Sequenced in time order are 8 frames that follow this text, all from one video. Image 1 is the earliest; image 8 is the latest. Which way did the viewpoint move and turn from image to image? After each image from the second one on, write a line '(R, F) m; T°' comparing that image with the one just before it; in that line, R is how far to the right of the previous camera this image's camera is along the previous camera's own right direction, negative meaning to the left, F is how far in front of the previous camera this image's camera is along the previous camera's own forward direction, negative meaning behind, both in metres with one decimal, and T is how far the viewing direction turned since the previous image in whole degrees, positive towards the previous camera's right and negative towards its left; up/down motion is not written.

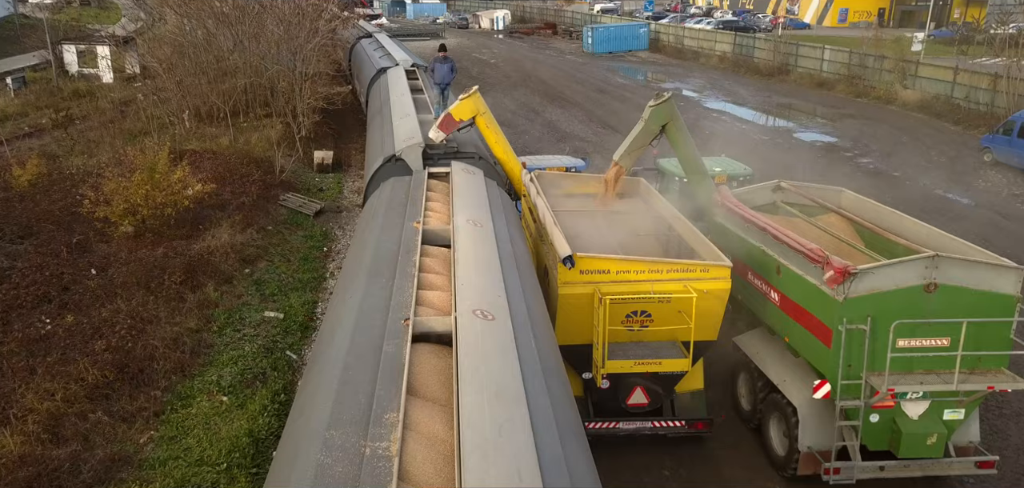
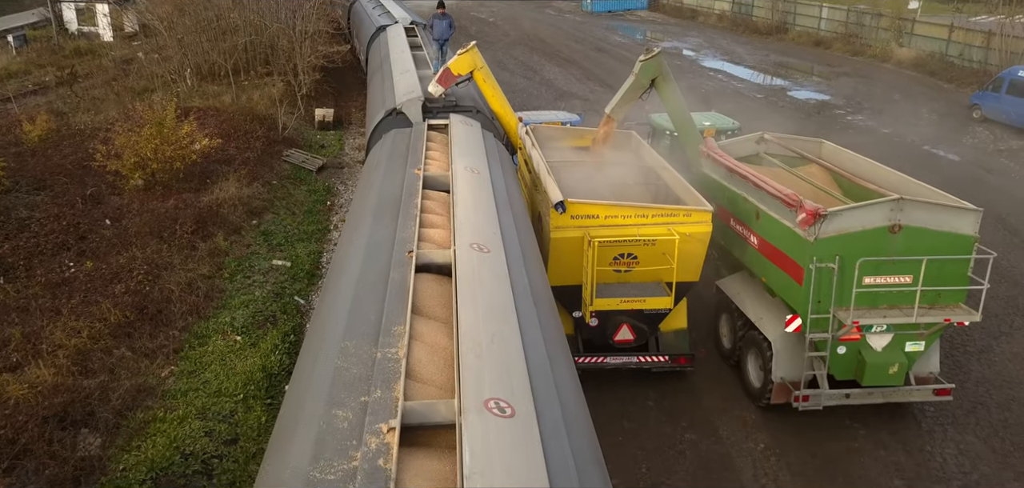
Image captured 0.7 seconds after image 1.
(0.0, -0.5) m; 0°
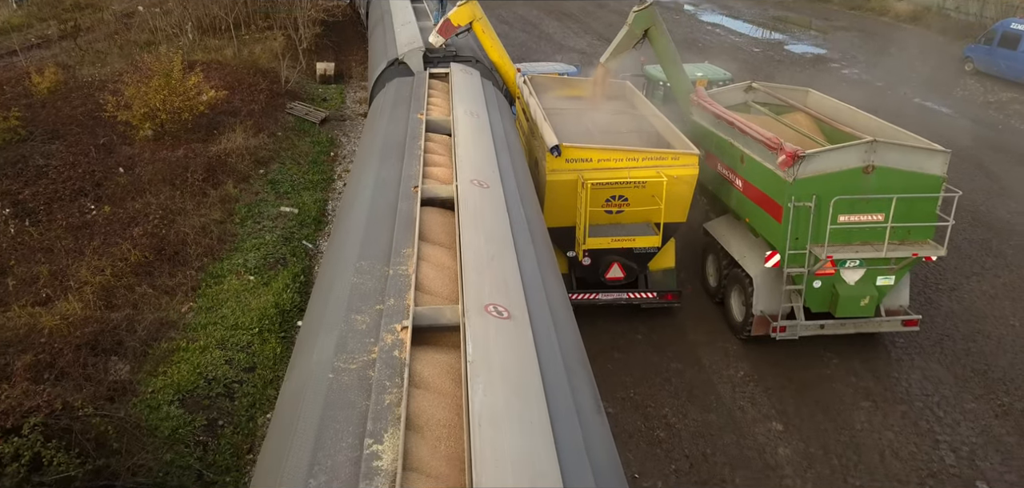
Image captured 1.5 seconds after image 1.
(0.0, -0.5) m; 0°
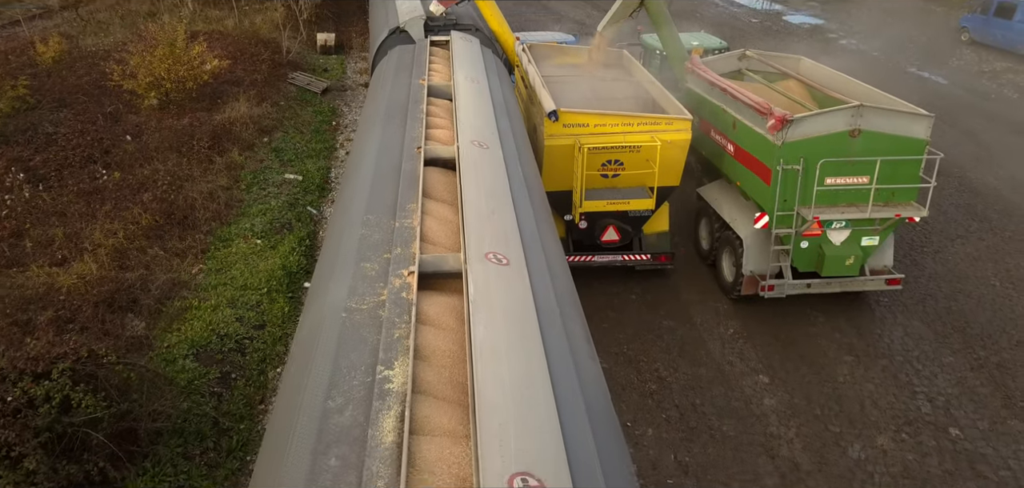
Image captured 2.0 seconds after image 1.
(0.0, -0.3) m; 0°
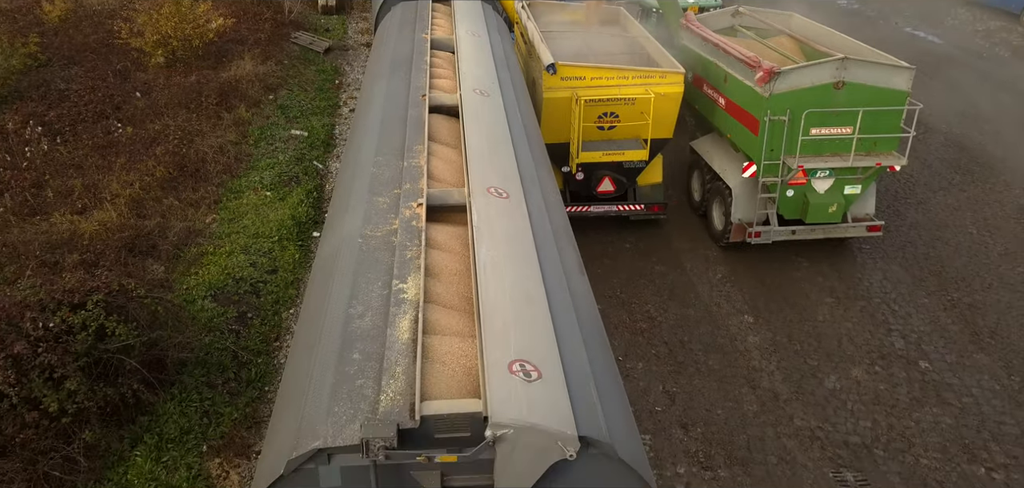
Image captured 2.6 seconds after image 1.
(0.0, -0.4) m; 0°
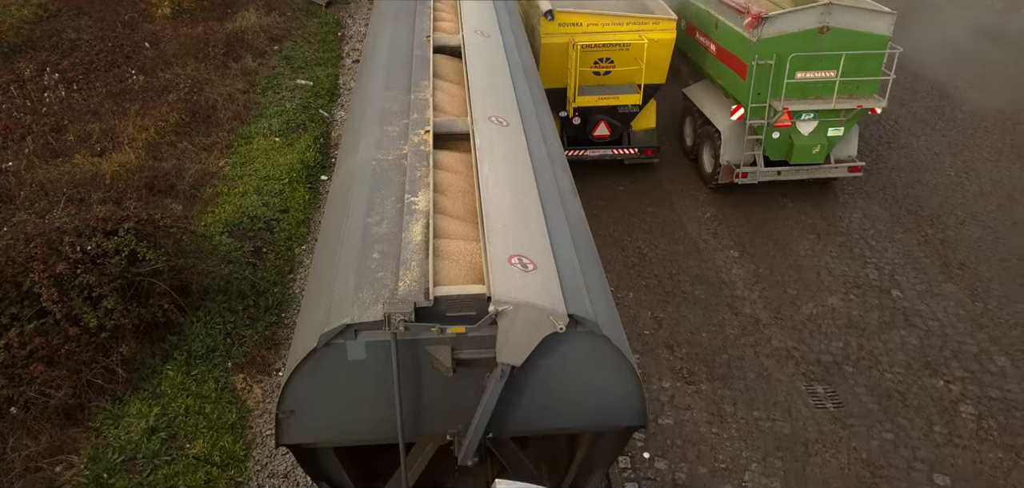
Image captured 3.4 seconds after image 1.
(0.0, -0.5) m; 0°
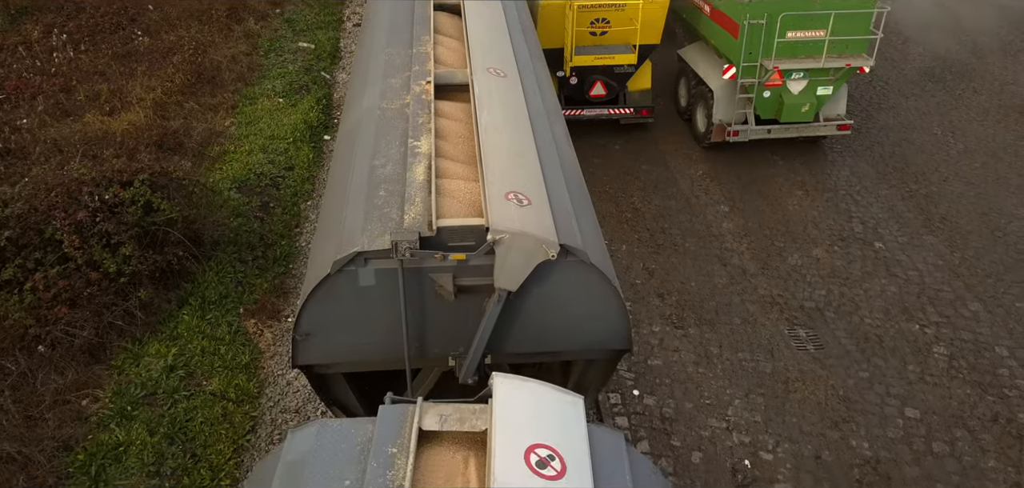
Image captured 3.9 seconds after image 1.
(0.0, -0.3) m; 0°
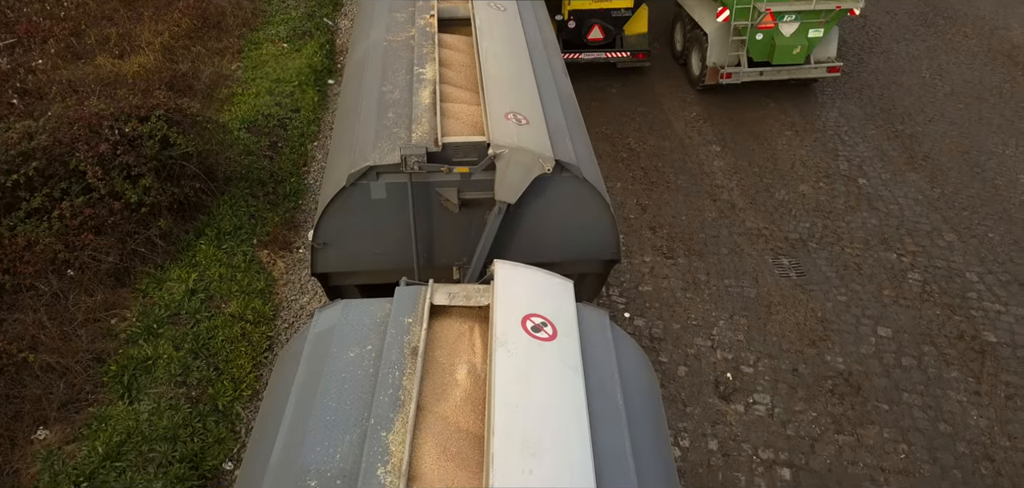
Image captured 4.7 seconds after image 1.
(0.0, -0.4) m; 0°
